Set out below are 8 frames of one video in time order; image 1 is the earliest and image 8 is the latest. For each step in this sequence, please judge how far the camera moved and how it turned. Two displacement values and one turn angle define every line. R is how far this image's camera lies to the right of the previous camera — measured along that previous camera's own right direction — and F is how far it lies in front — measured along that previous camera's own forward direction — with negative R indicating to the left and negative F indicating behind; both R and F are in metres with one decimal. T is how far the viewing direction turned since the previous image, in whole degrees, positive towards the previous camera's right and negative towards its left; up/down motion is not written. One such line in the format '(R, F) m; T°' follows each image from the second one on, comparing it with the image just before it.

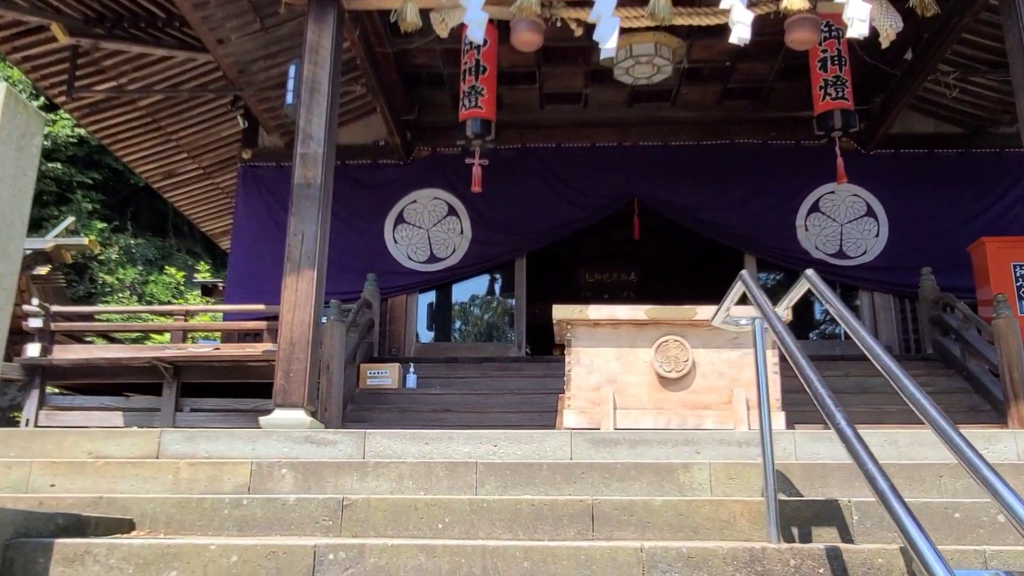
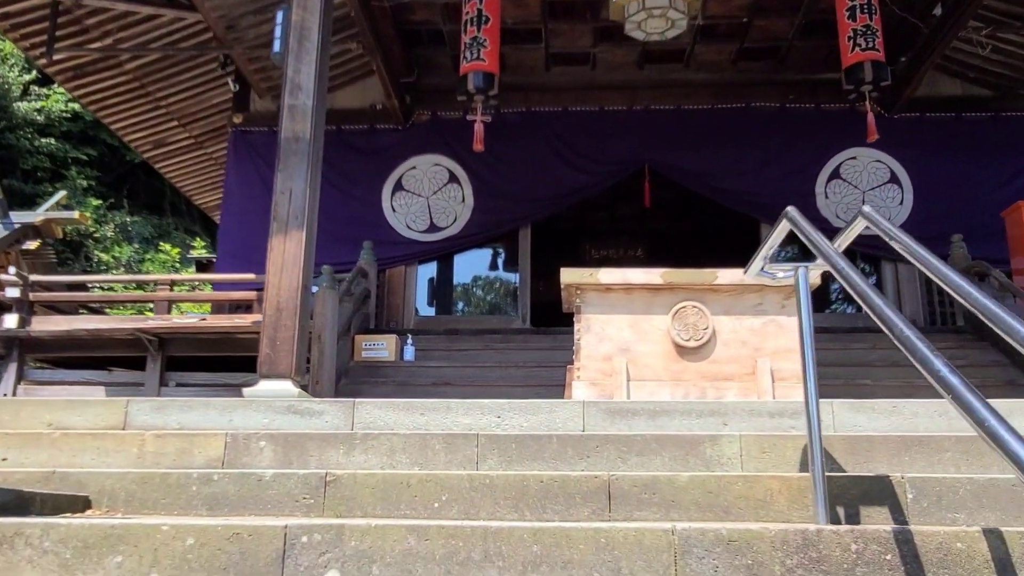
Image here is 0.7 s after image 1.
(0.0, +0.4) m; 0°
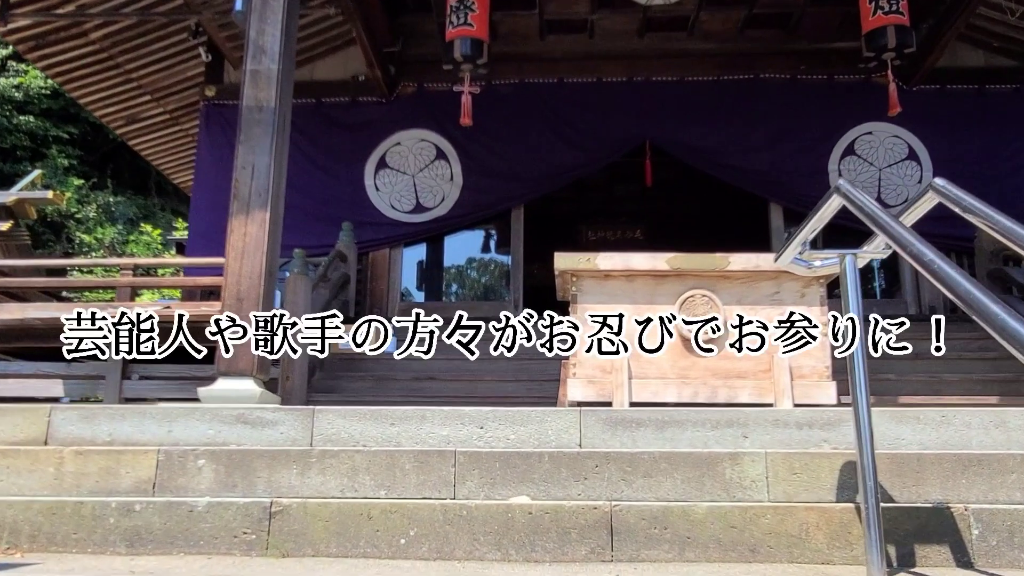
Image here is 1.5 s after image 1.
(0.0, +0.5) m; 0°
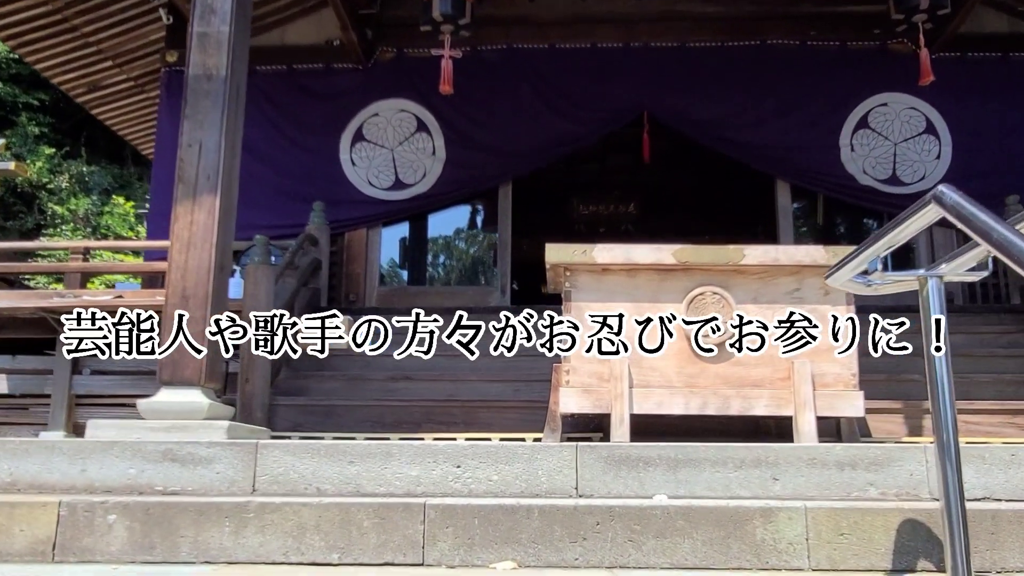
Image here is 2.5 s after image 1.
(0.0, +0.5) m; +1°
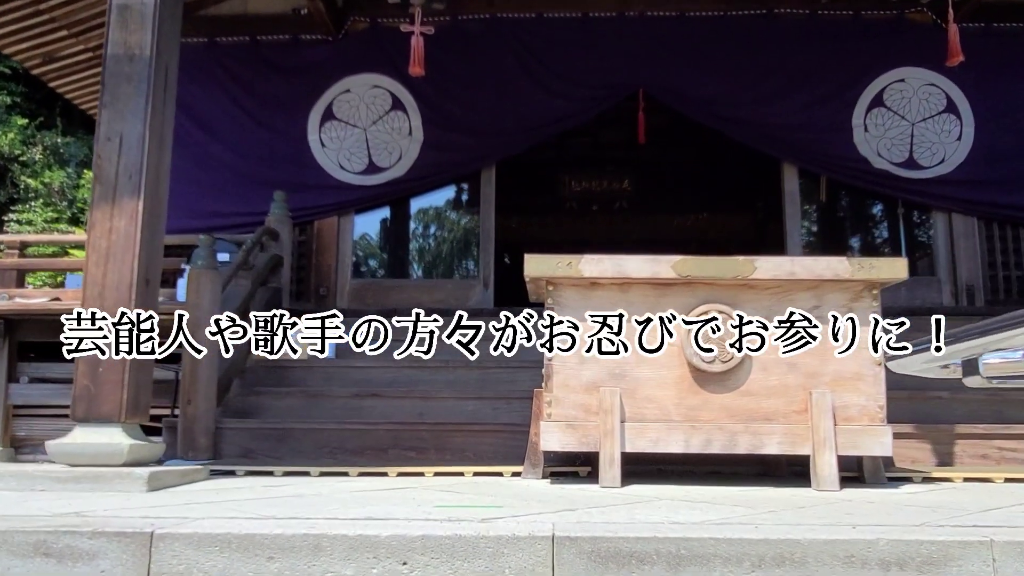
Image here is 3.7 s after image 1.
(+0.1, +0.5) m; 0°
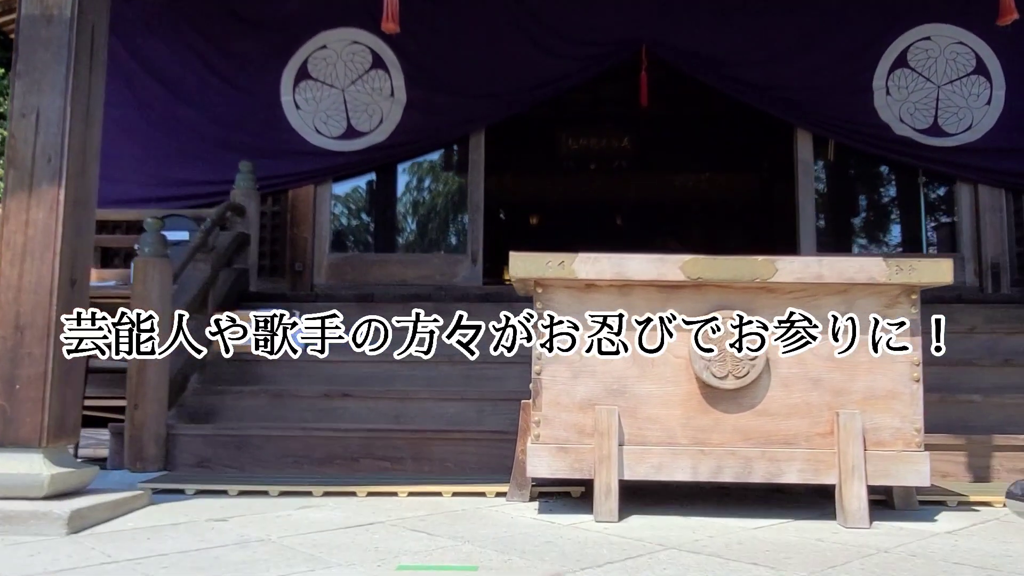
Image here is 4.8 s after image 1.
(0.0, +0.4) m; 0°
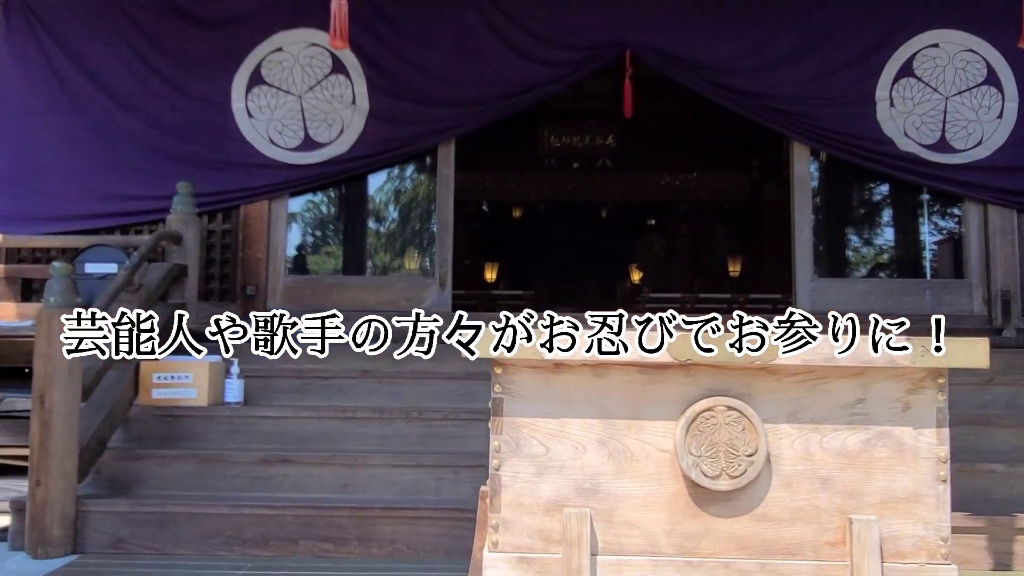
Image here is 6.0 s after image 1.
(+0.1, +0.4) m; +1°
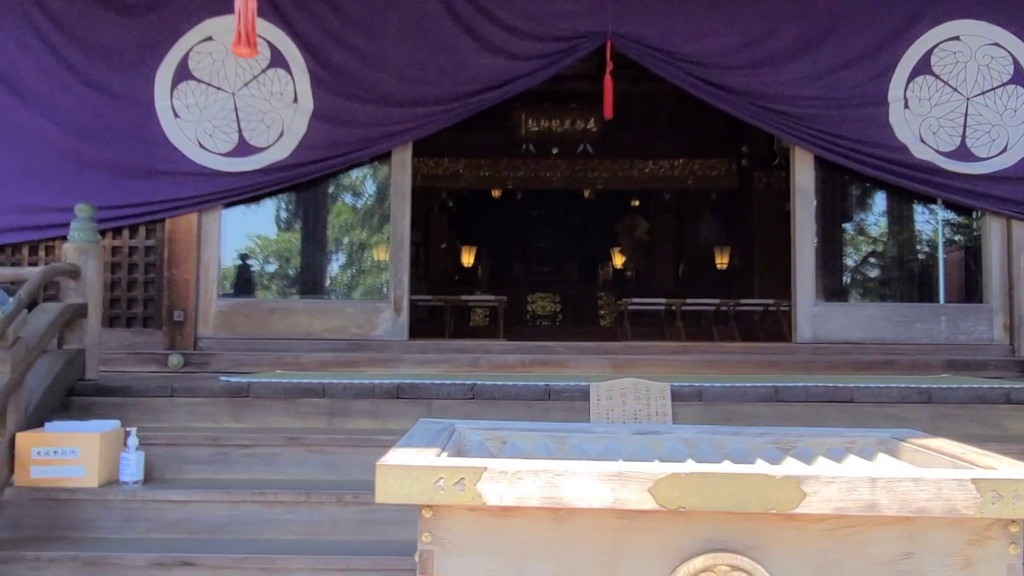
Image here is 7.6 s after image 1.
(+0.1, +0.6) m; +1°
